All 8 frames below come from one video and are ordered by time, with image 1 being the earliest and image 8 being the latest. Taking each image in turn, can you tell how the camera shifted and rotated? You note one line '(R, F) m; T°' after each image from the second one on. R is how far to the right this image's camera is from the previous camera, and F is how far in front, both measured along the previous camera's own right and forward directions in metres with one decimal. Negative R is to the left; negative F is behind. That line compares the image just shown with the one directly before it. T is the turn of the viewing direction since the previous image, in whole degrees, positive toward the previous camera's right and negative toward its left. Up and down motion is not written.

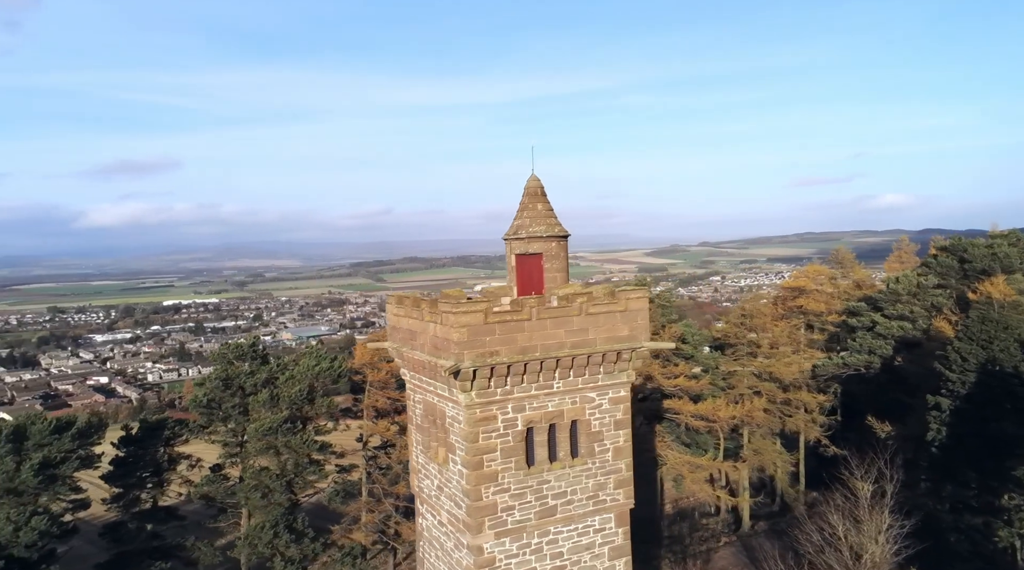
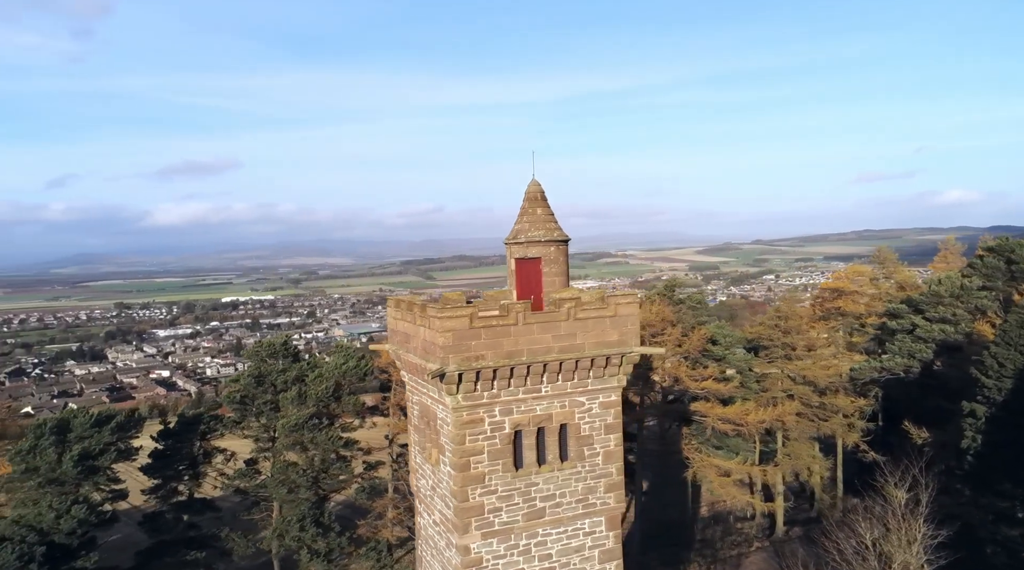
(+1.5, -0.2) m; -5°
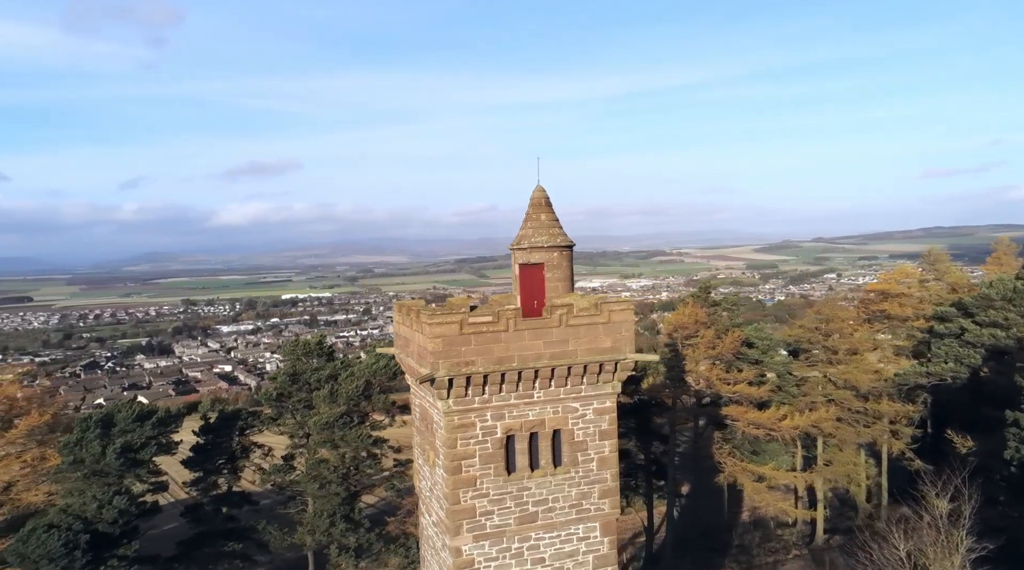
(+1.5, -0.1) m; -5°
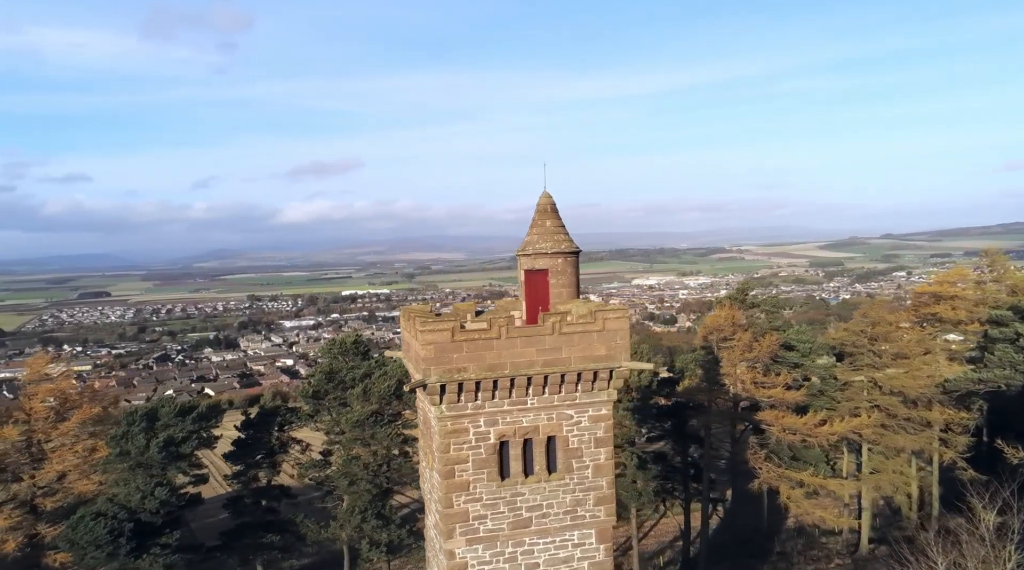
(+1.6, -0.1) m; -5°
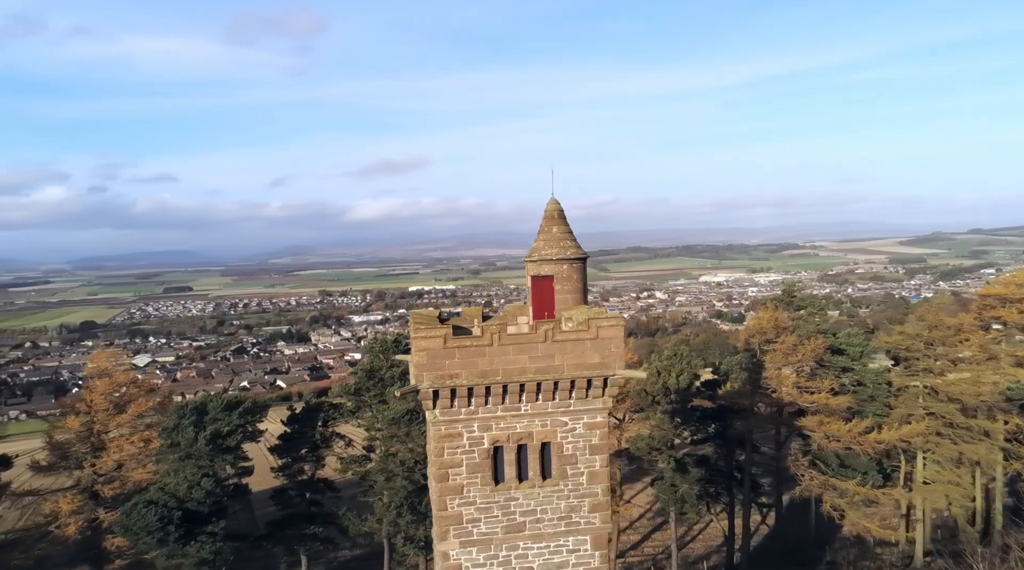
(+1.8, -0.1) m; -6°
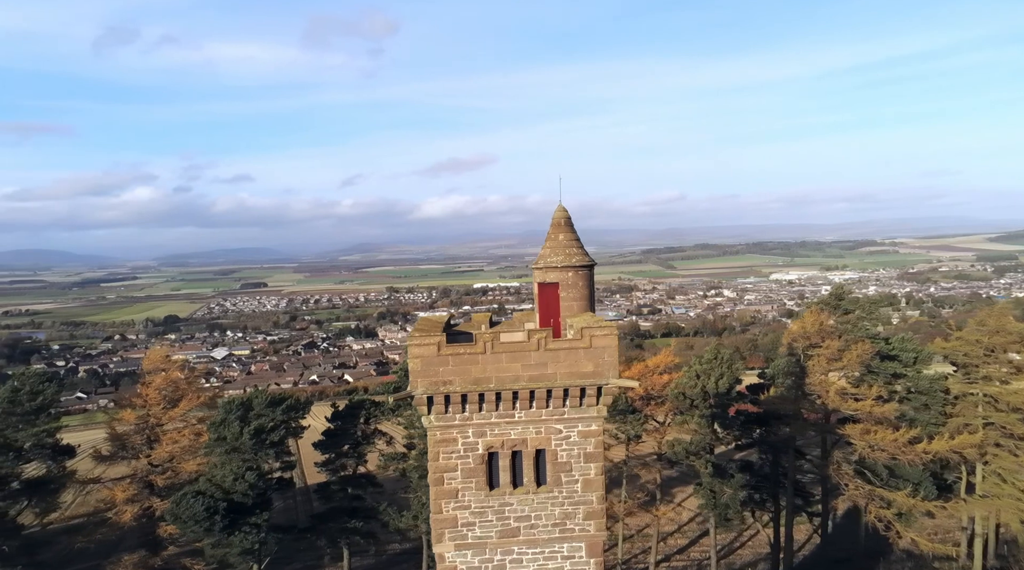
(+1.8, -0.1) m; -6°
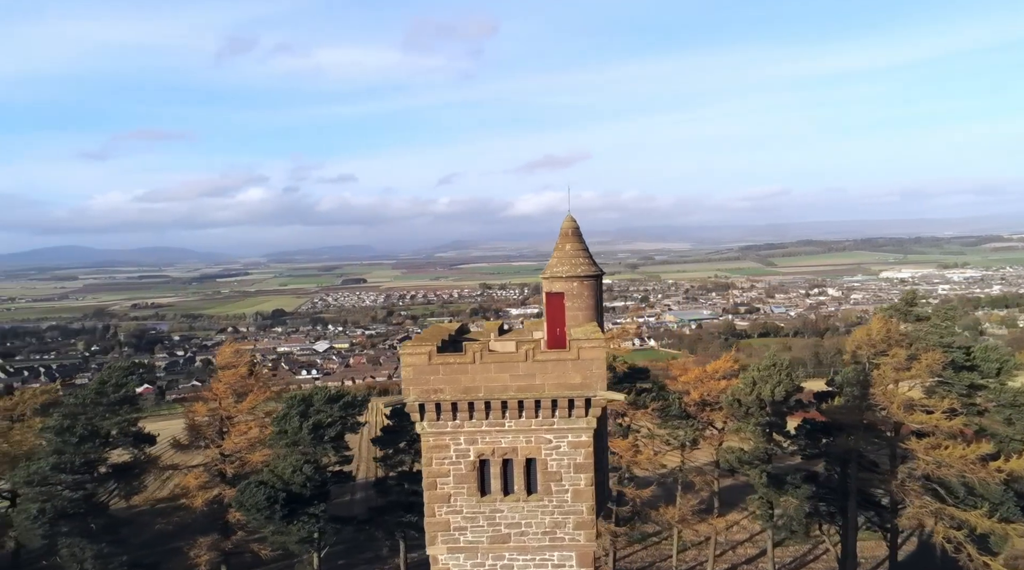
(+2.6, +0.1) m; -9°
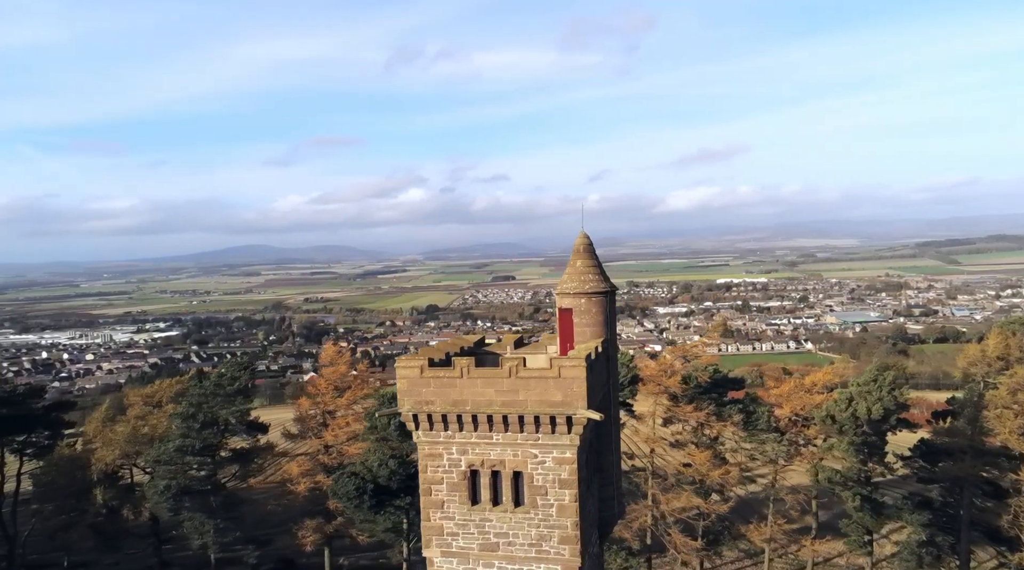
(+4.0, +0.8) m; -14°
